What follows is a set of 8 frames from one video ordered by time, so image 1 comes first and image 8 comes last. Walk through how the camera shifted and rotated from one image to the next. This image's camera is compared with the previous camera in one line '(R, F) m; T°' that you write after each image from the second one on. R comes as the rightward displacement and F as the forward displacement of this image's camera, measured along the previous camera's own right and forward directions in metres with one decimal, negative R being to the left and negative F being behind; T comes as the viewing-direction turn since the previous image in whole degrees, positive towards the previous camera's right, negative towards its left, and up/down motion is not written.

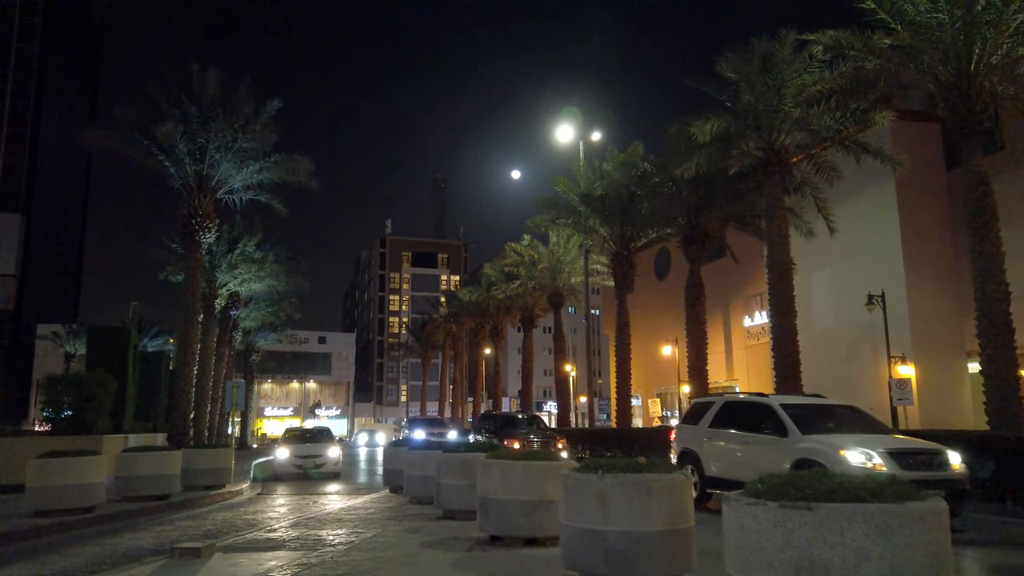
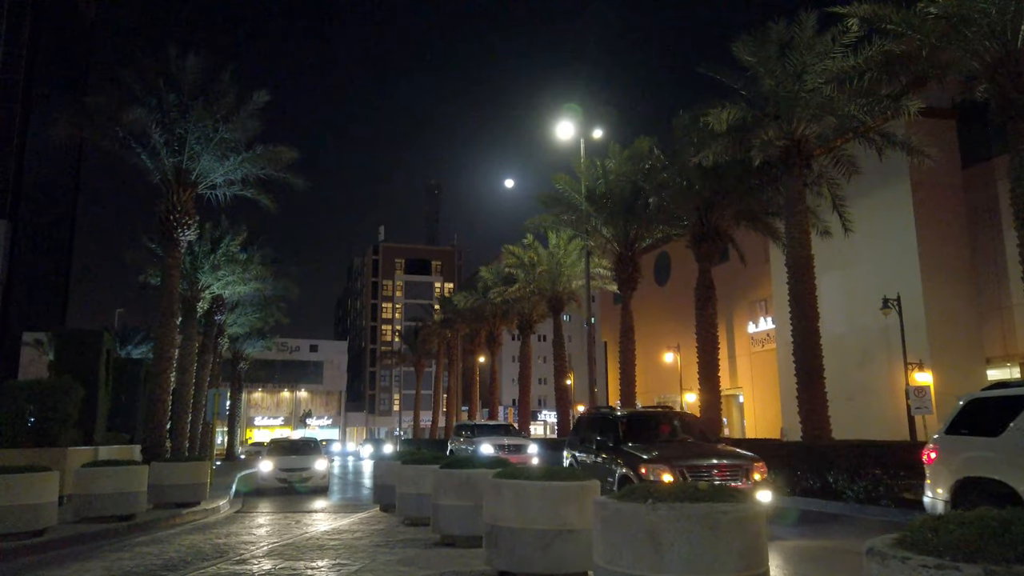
(-0.2, +1.6) m; +1°
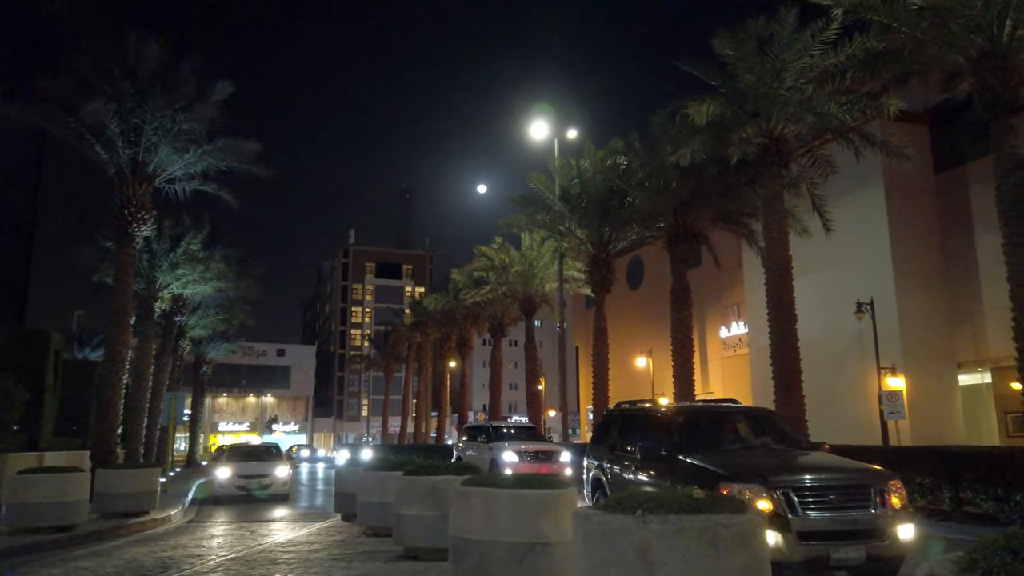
(0.0, +0.7) m; +2°
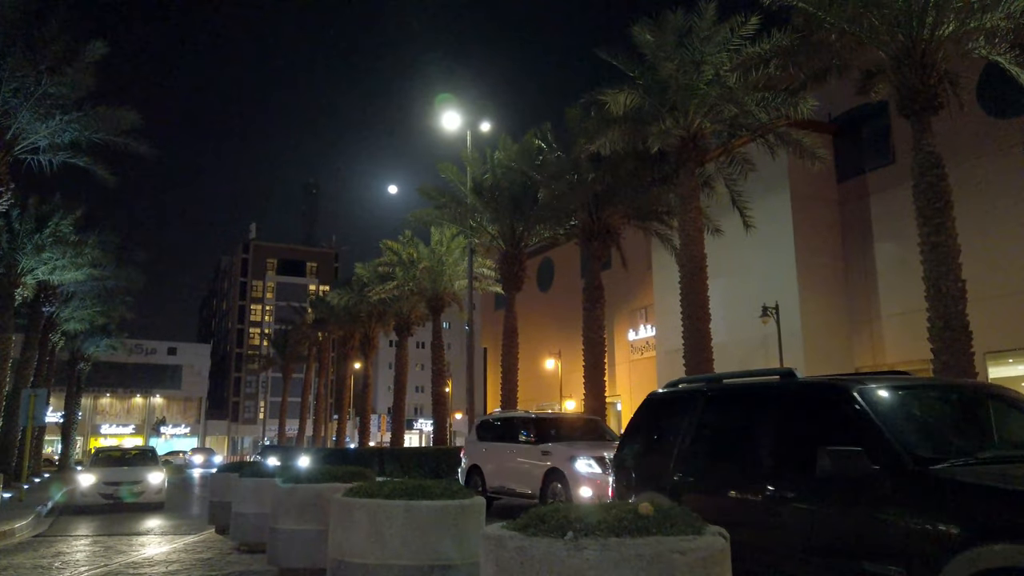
(+0.1, +1.2) m; +7°
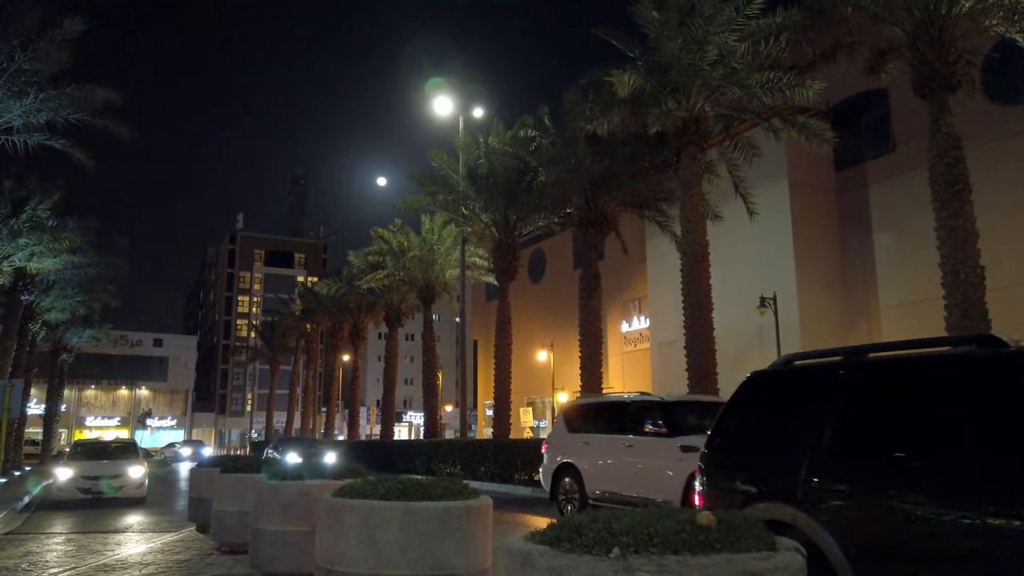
(-0.2, +0.7) m; +1°
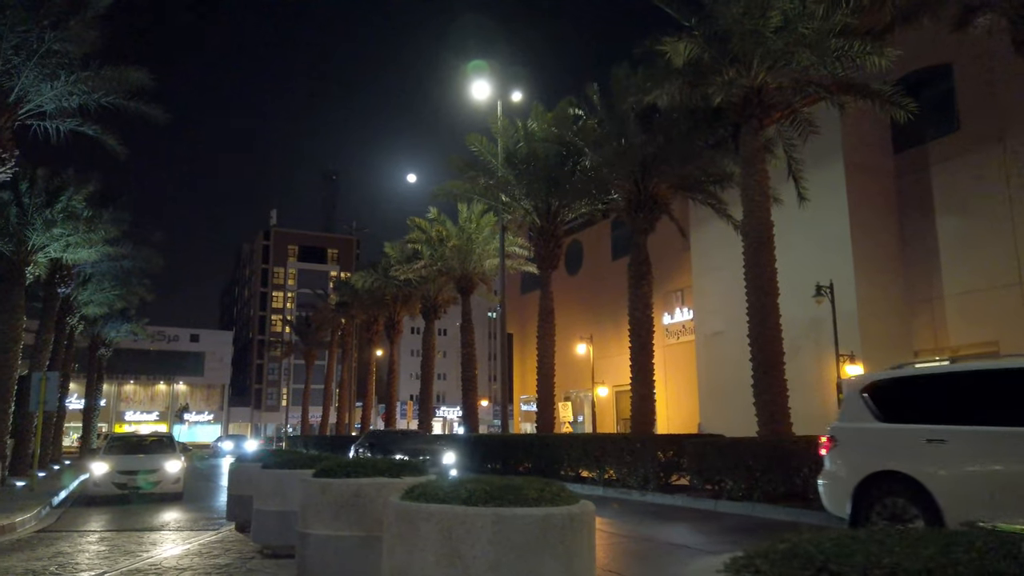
(-0.5, +1.0) m; -2°
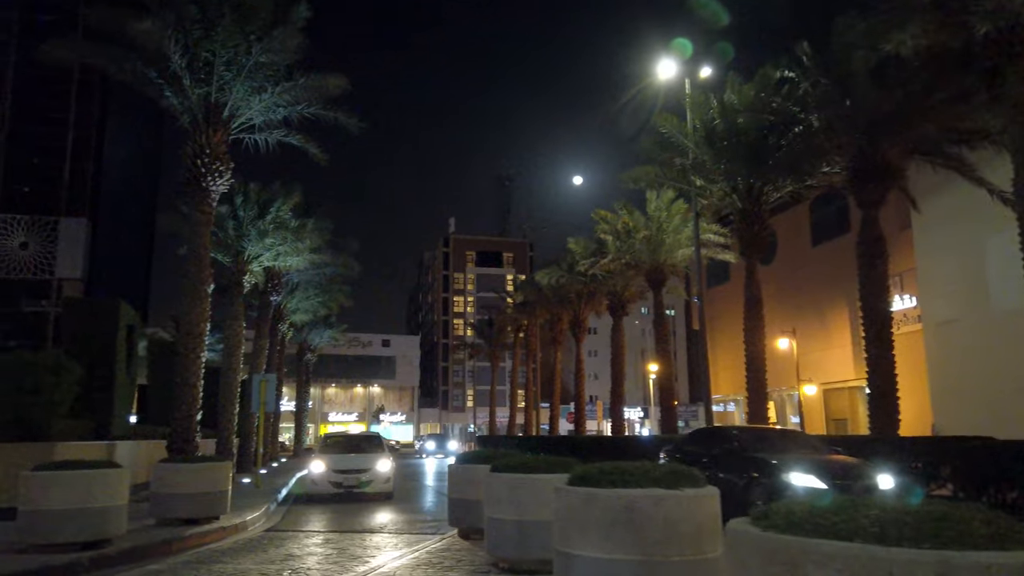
(-0.9, +1.2) m; -13°
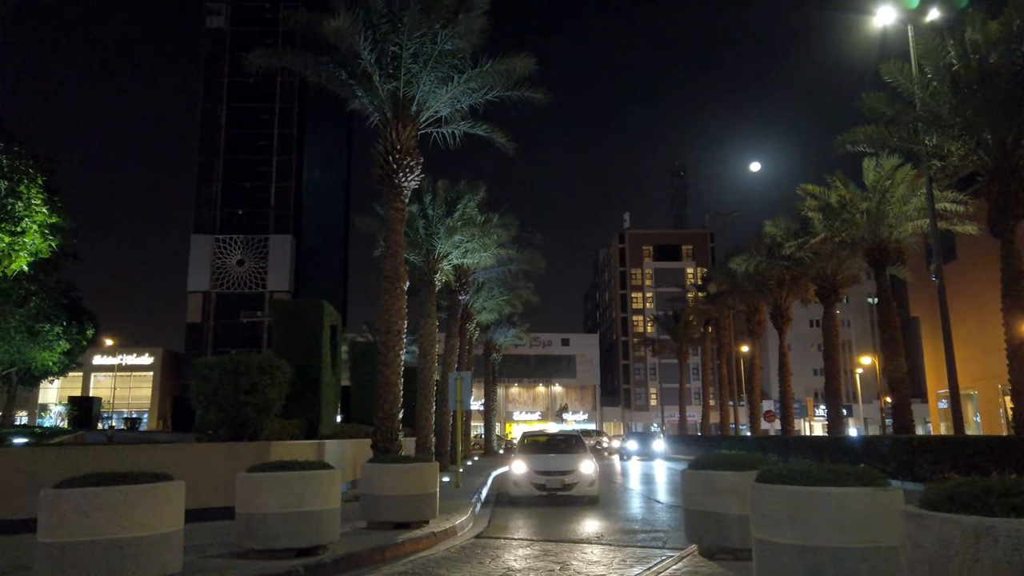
(-0.8, +1.4) m; -13°
